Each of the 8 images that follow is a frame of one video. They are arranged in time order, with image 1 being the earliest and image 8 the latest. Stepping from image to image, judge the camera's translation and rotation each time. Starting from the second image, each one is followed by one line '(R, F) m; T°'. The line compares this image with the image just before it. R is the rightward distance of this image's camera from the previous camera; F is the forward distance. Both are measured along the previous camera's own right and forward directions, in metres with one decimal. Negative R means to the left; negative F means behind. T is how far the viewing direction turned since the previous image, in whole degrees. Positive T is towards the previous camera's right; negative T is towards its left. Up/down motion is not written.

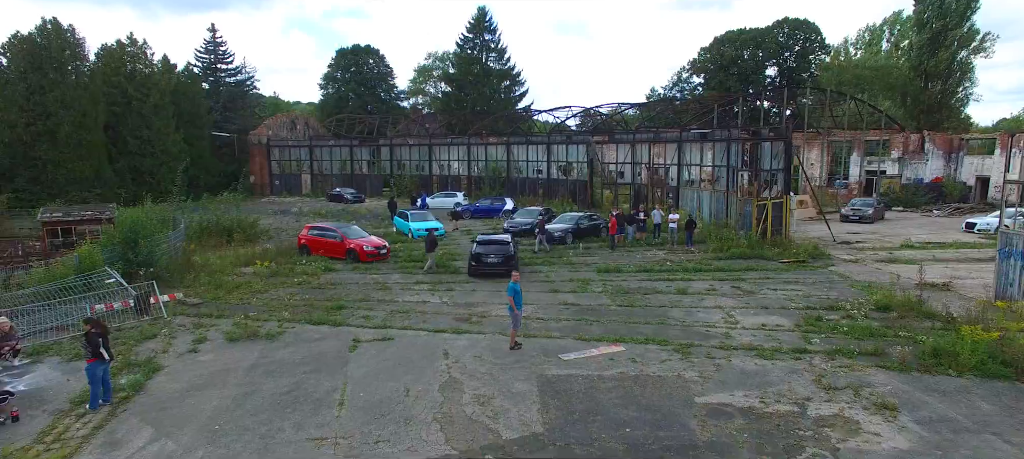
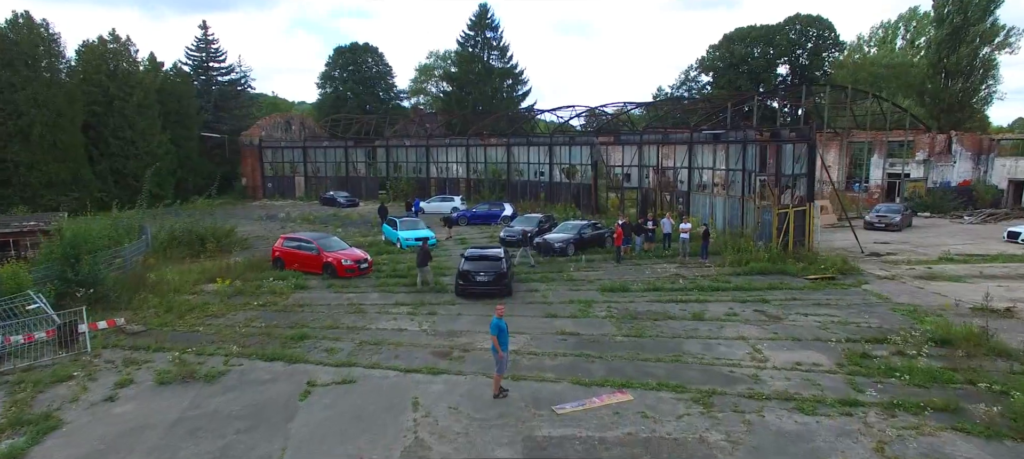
(+0.4, +2.1) m; -1°
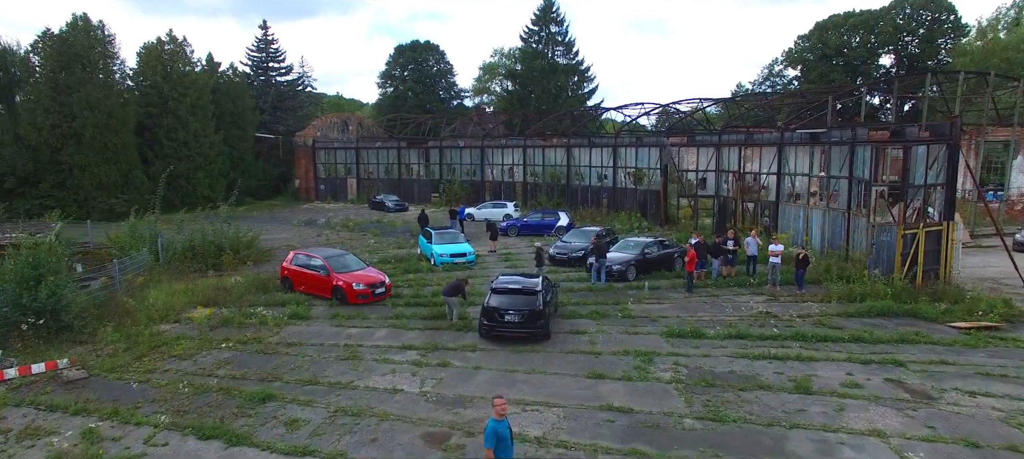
(+0.6, +3.6) m; -7°
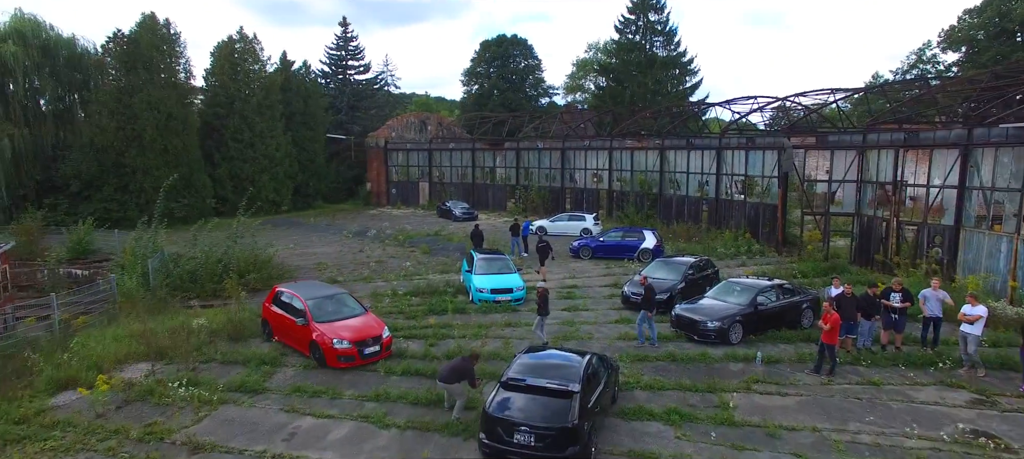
(+1.0, +5.2) m; -10°
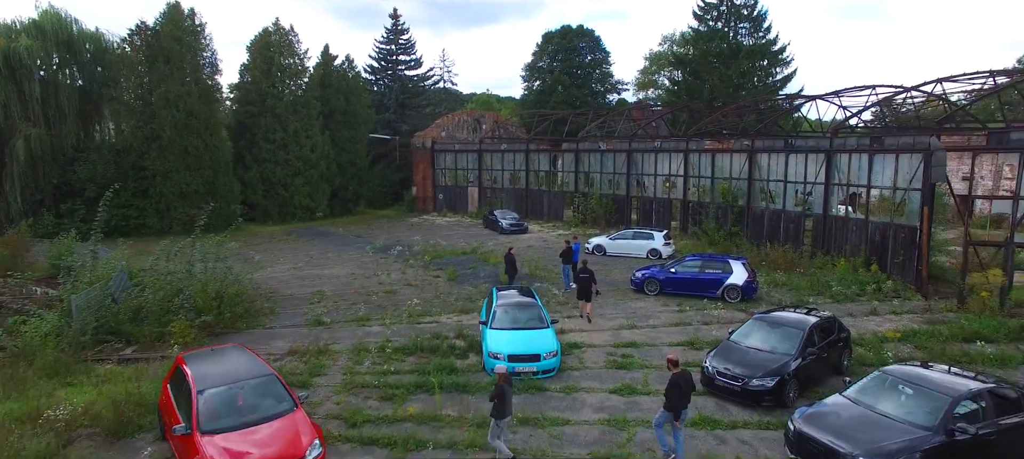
(+0.8, +5.1) m; -7°
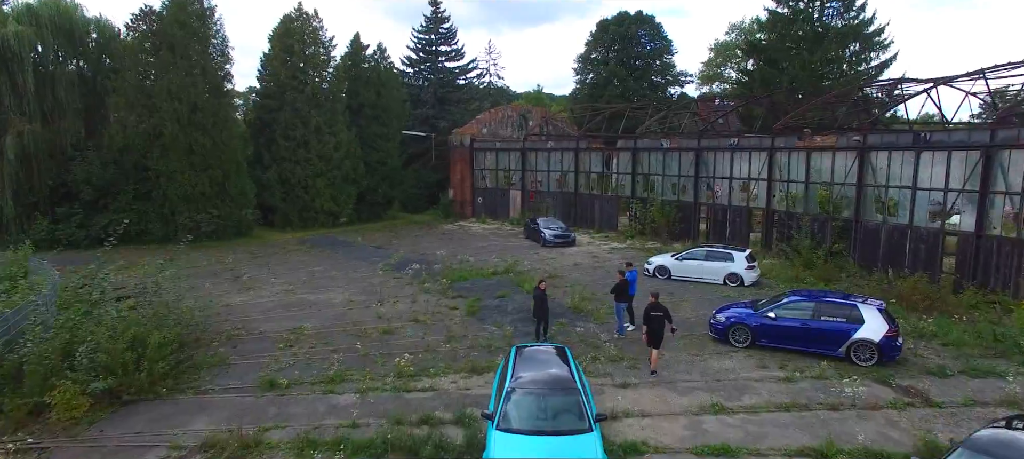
(+0.4, +4.8) m; -5°
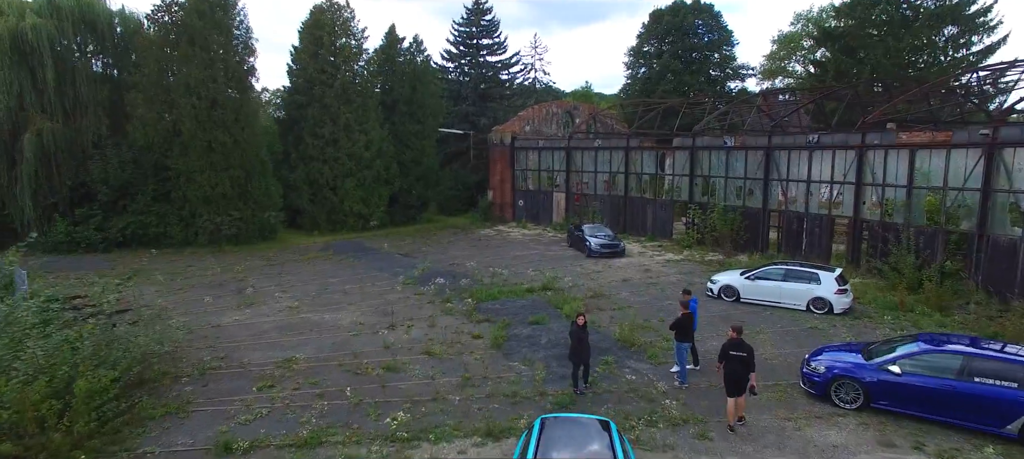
(+0.3, +2.9) m; -5°
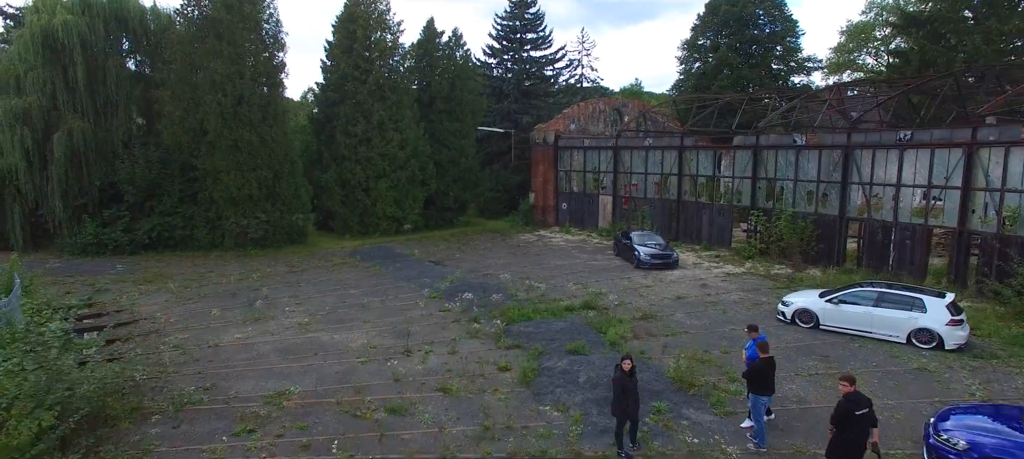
(+0.3, +2.2) m; -5°
